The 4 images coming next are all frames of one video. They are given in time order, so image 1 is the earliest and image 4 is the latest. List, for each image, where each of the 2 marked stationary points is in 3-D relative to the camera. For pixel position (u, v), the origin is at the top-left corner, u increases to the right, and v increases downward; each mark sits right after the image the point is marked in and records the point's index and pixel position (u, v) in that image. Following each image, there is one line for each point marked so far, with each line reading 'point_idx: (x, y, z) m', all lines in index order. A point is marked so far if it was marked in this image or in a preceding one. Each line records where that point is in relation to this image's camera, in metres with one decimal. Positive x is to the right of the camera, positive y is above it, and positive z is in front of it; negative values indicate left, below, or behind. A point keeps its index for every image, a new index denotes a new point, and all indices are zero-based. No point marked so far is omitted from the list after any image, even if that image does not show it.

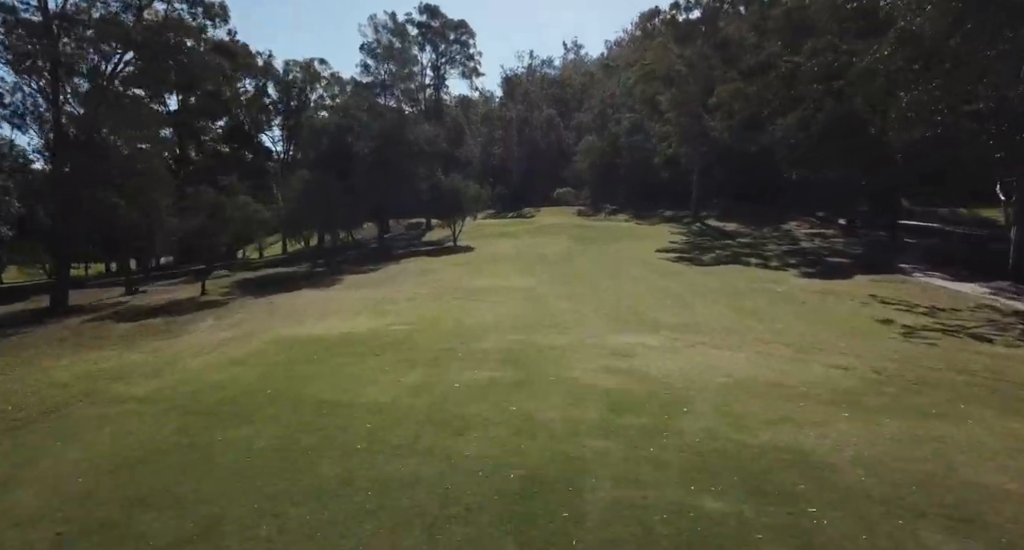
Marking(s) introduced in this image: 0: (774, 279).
0: (+8.4, -0.1, +19.6) m
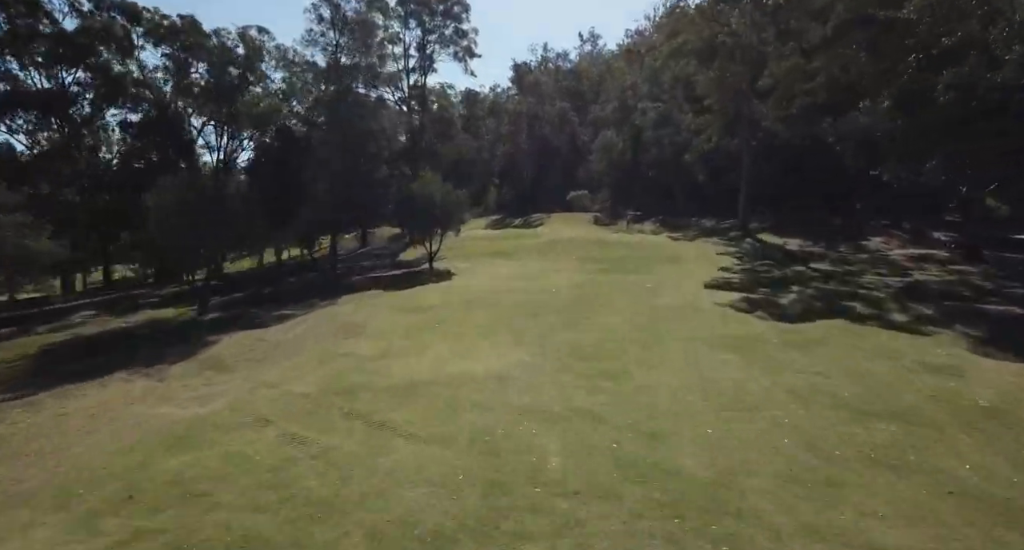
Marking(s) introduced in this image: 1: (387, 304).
0: (+7.6, -1.6, +10.9) m
1: (-3.8, -1.0, +18.4) m
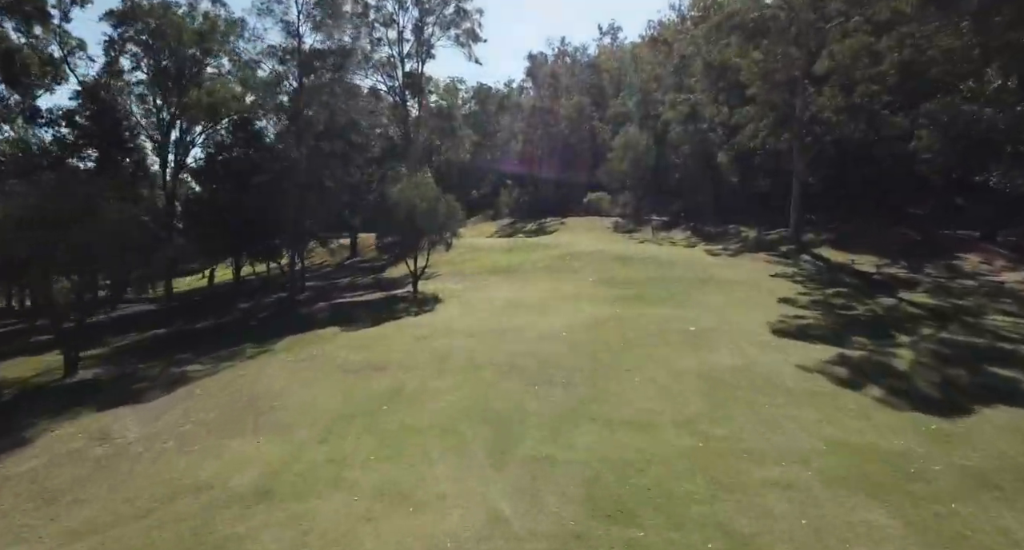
0: (+7.3, -2.6, +5.5) m
1: (-4.0, -1.9, +13.3) m
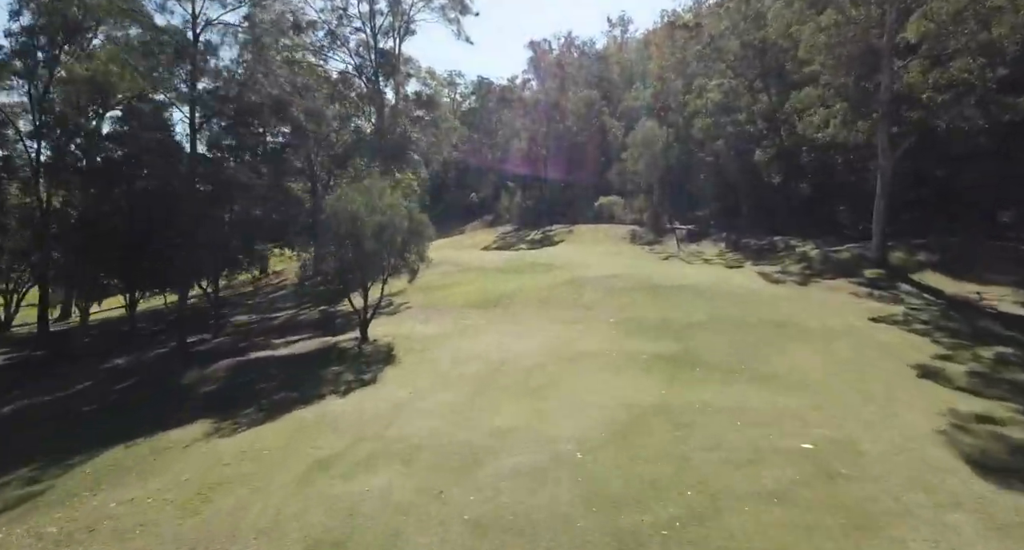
0: (+6.8, -3.6, -1.2) m
1: (-4.4, -2.9, +6.7) m
